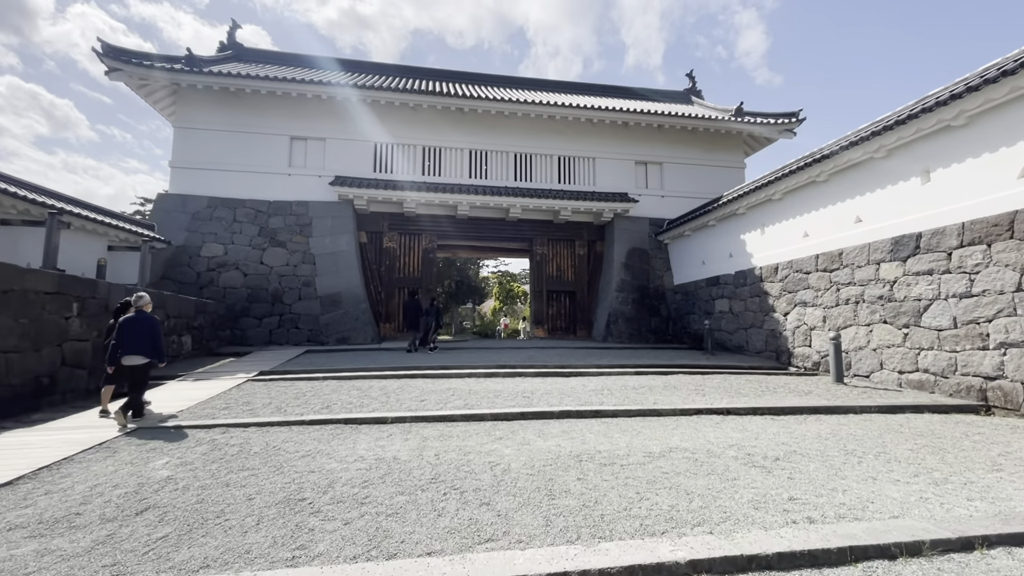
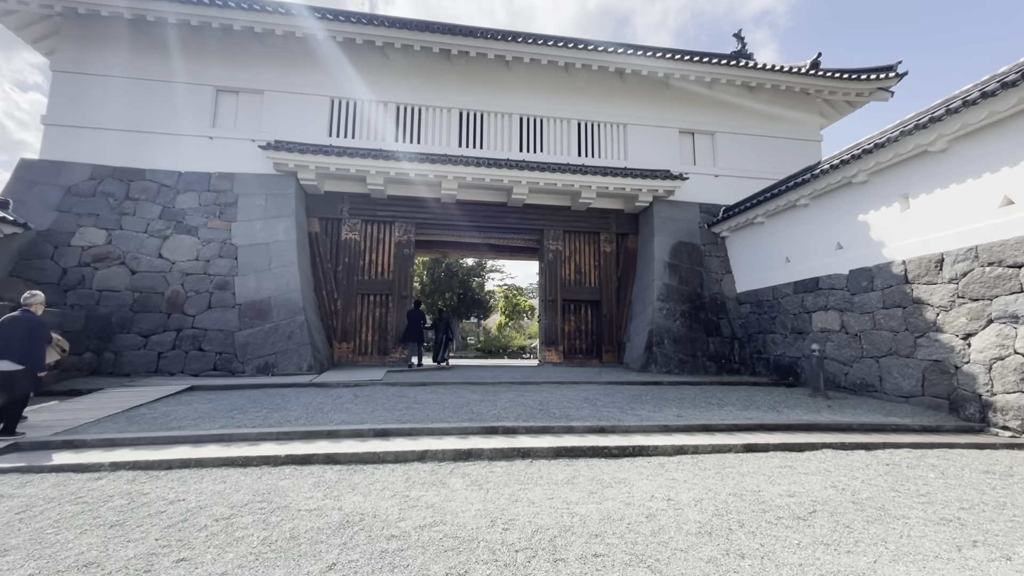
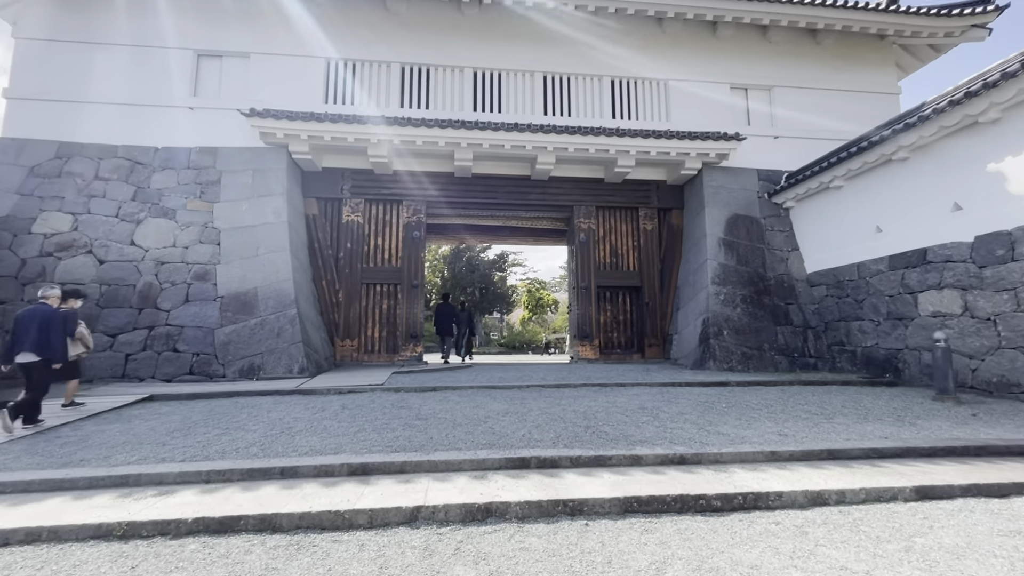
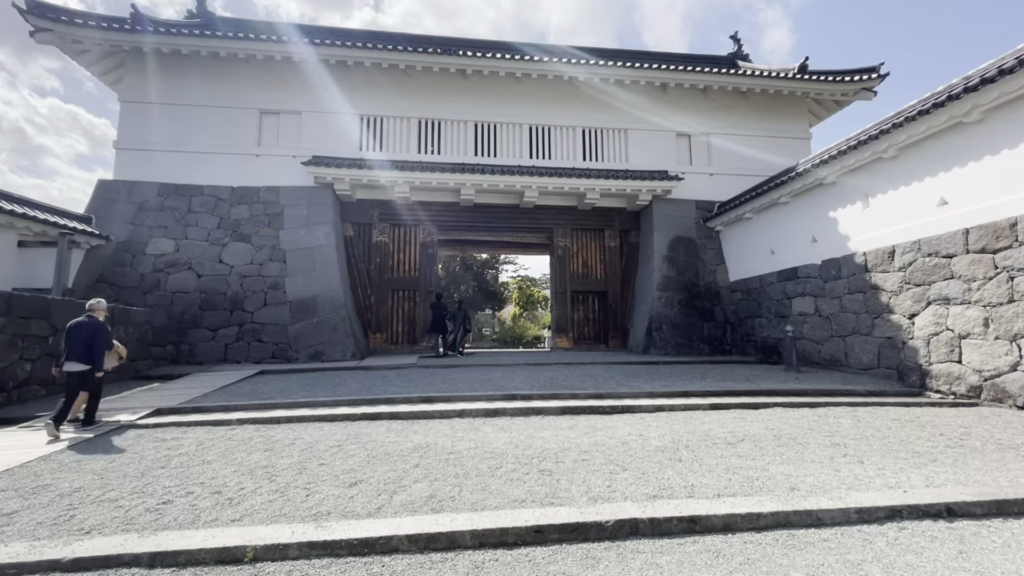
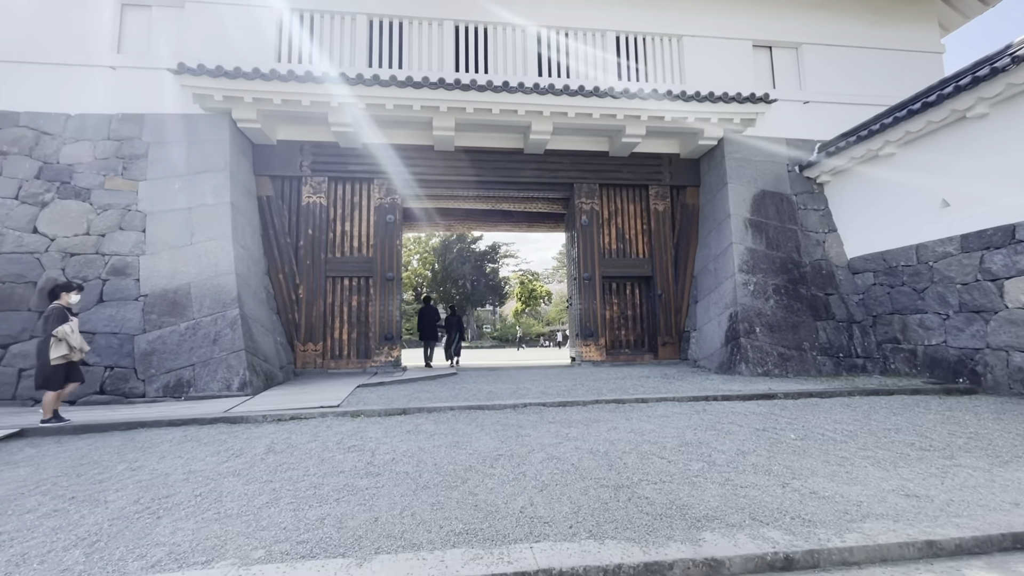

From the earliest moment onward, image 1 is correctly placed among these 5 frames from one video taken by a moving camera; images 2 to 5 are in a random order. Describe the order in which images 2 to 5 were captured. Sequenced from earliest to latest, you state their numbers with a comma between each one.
4, 2, 3, 5
